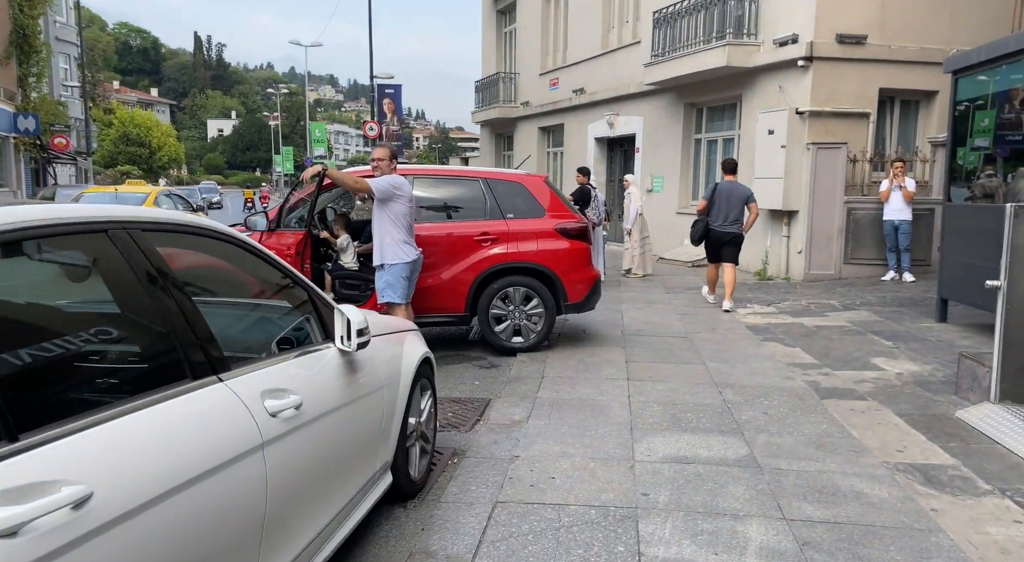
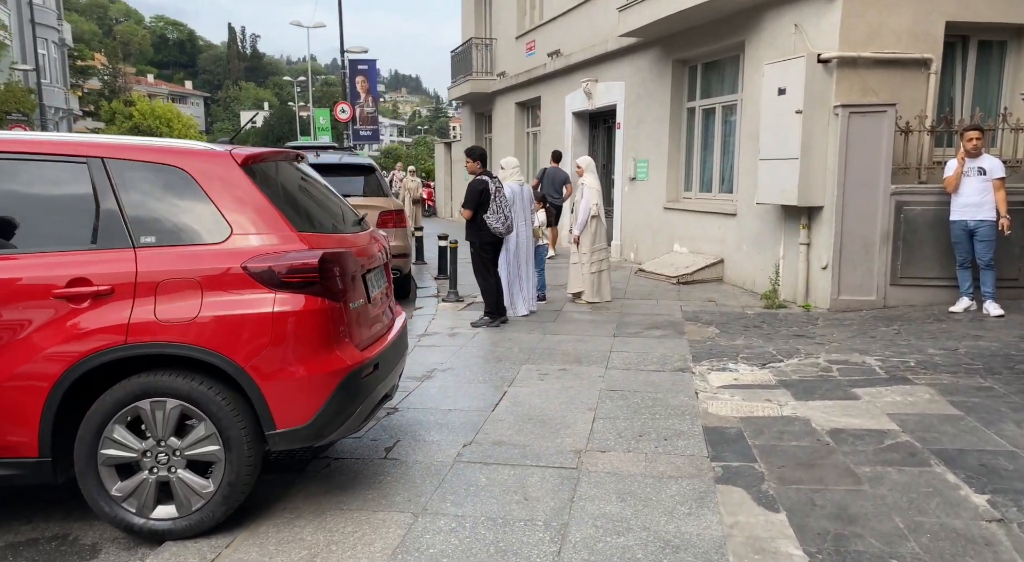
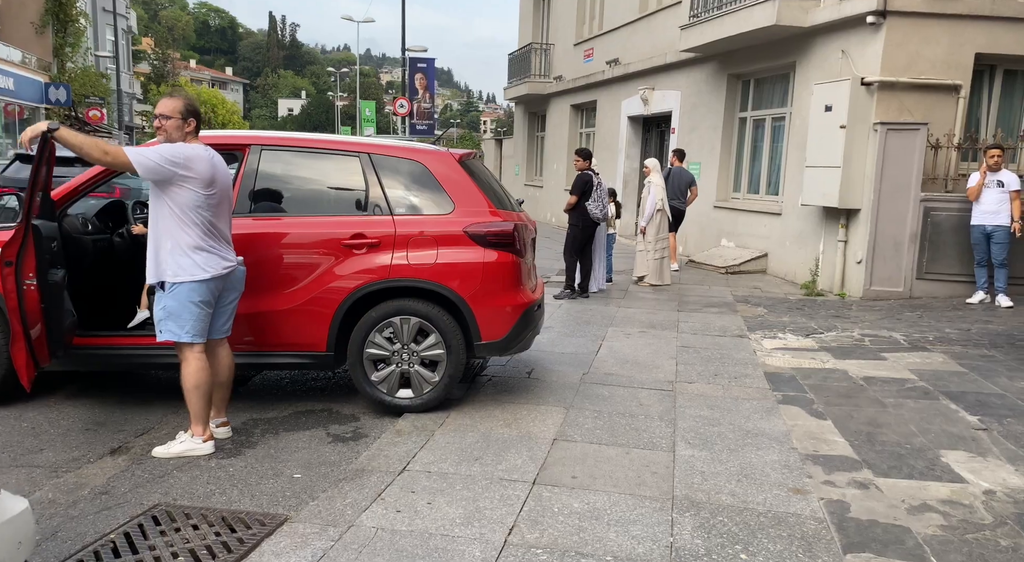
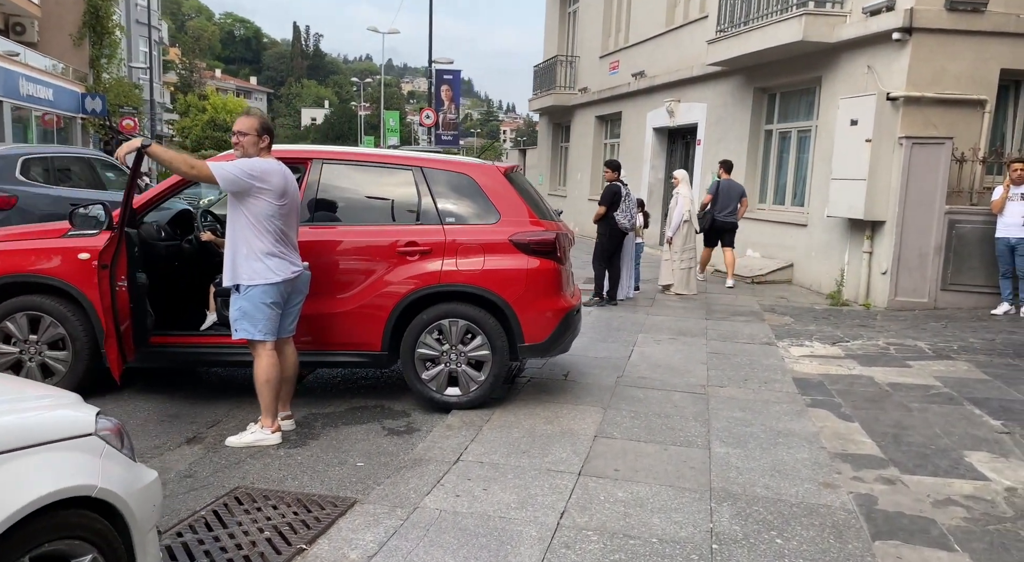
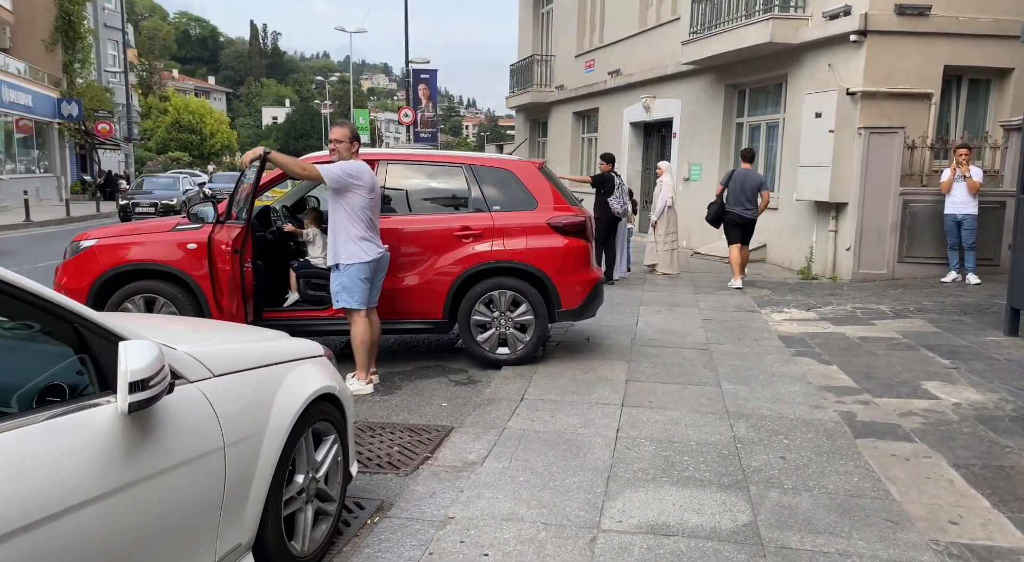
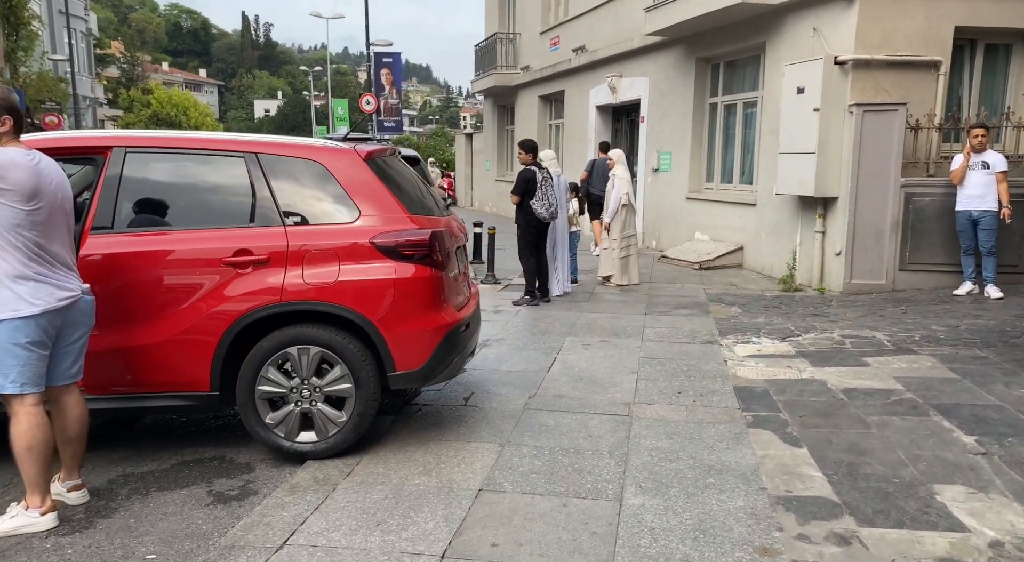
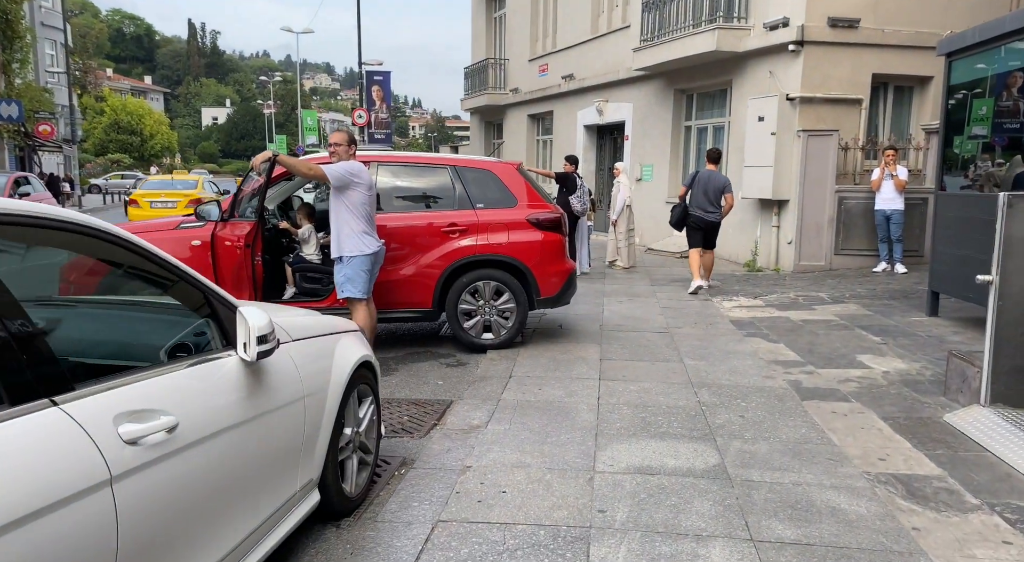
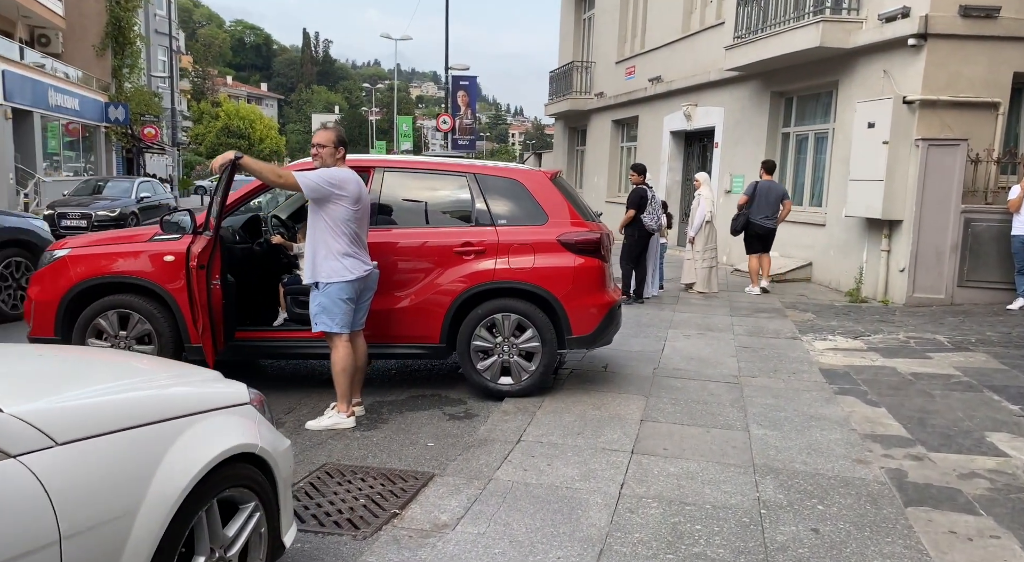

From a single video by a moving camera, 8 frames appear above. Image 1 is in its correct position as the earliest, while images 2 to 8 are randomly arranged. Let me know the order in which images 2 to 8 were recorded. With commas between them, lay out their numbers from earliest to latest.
7, 5, 8, 4, 3, 6, 2
